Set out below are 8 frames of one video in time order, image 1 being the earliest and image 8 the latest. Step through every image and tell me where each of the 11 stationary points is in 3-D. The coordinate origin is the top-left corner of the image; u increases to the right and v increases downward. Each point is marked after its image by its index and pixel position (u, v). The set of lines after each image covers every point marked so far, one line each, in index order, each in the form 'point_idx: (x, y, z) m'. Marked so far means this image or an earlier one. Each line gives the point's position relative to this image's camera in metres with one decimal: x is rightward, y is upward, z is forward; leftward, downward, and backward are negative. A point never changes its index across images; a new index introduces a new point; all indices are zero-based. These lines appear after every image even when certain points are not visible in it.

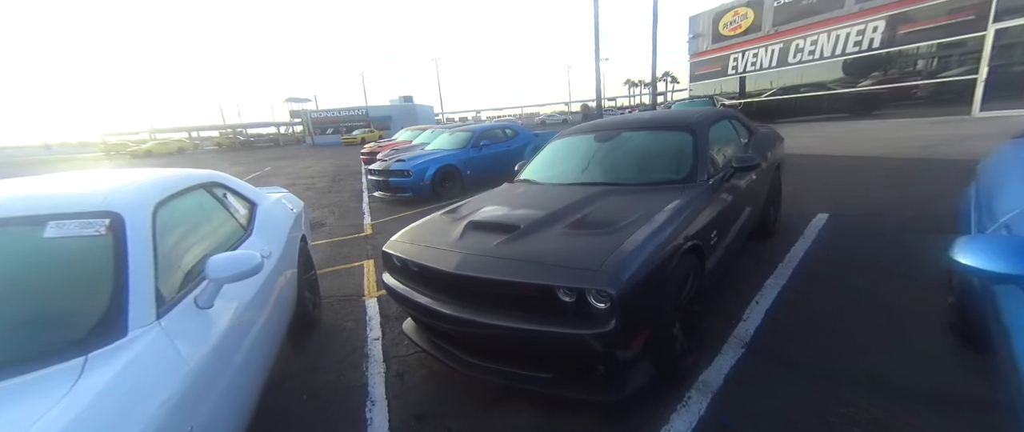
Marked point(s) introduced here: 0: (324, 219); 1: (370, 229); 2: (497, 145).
0: (-3.6, -0.1, +7.1) m
1: (-2.3, -0.2, +6.0) m
2: (-0.3, +1.7, +8.8) m
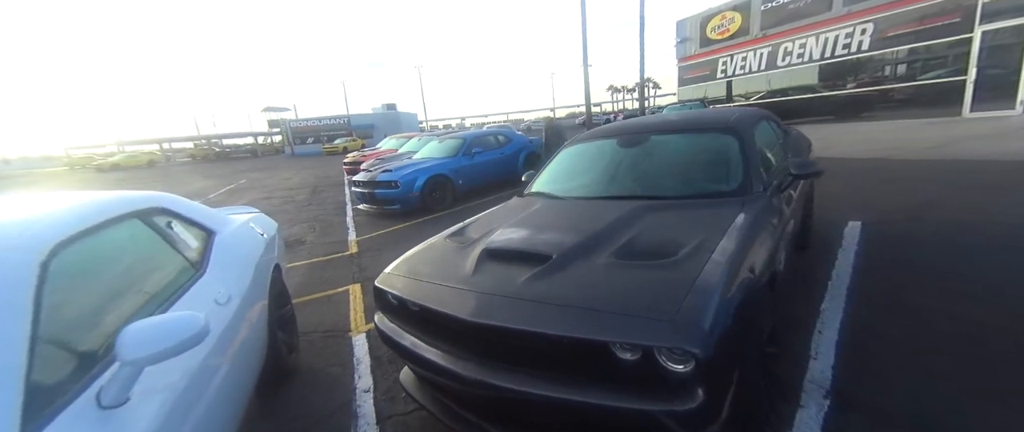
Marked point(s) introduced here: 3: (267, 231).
0: (-3.6, -0.4, +6.5) m
1: (-2.3, -0.5, +5.5) m
2: (-0.5, +1.4, +8.4) m
3: (-1.9, -0.1, +2.9) m
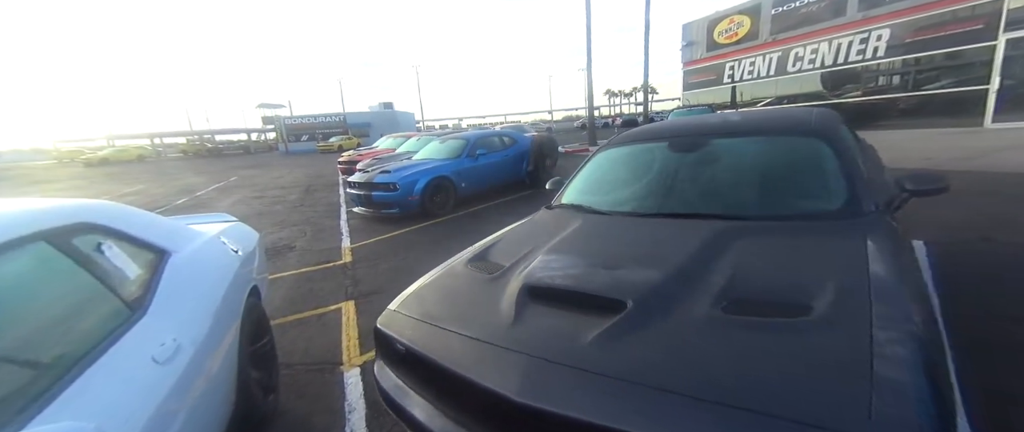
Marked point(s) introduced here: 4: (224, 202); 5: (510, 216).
0: (-3.5, -0.4, +6.0) m
1: (-2.2, -0.5, +5.0) m
2: (-0.4, +1.3, +7.9) m
3: (-1.7, -0.2, +2.5) m
4: (-7.9, +0.4, +10.3) m
5: (-0.1, 0.0, +6.5) m
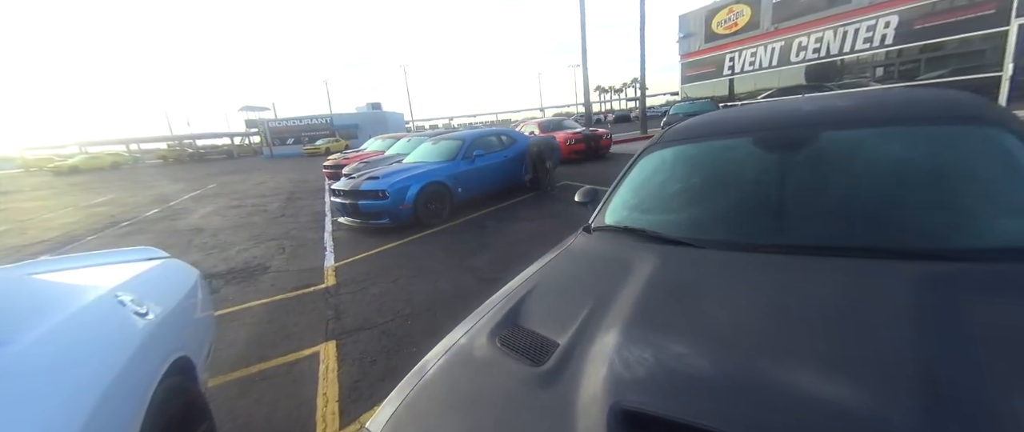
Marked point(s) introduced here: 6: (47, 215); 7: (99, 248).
0: (-3.5, -0.6, +5.3) m
1: (-2.1, -0.7, +4.3) m
2: (-0.4, +1.2, +7.3) m
3: (-1.6, -0.4, +1.8) m
4: (-8.0, +0.1, +9.5) m
5: (0.0, -0.1, +5.9) m
6: (-13.5, 0.0, +10.9) m
7: (-7.4, -0.6, +6.7) m
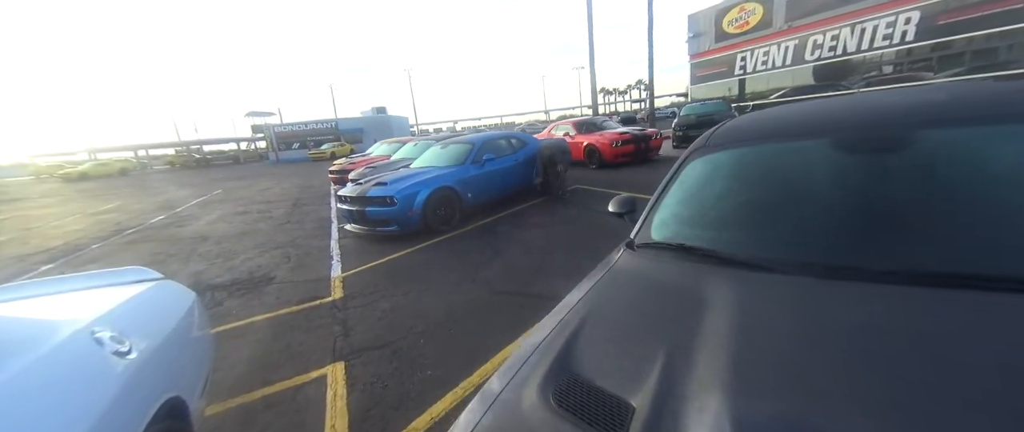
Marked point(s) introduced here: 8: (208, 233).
0: (-3.3, -0.7, +5.1) m
1: (-1.9, -0.8, +4.1) m
2: (-0.2, +1.1, +7.0) m
3: (-1.5, -0.4, +1.6) m
4: (-7.7, -0.1, +9.4) m
5: (+0.2, -0.2, +5.7) m
6: (-13.2, -0.2, +10.8) m
7: (-7.2, -0.7, +6.6) m
8: (-6.4, -0.4, +7.8) m
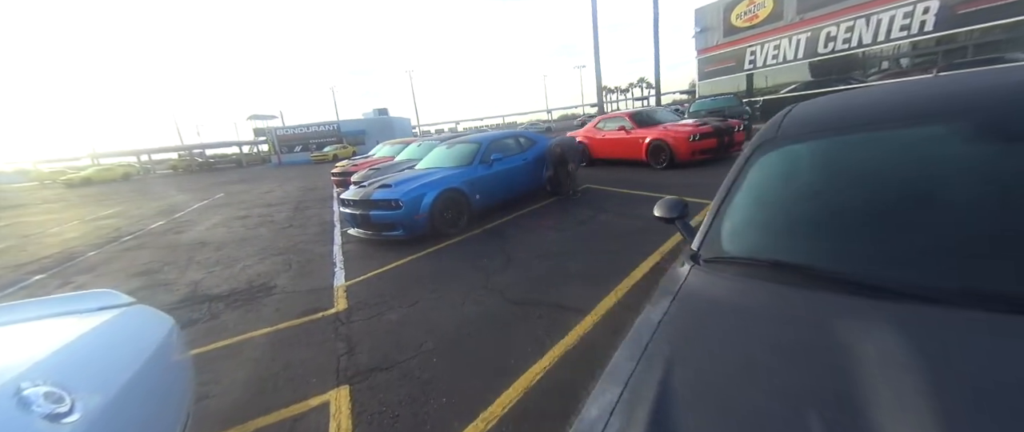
0: (-3.1, -0.8, +4.9) m
1: (-1.7, -0.9, +3.8) m
2: (0.0, +1.0, +6.8) m
3: (-1.3, -0.5, +1.3) m
4: (-7.5, -0.2, +9.1) m
5: (+0.4, -0.2, +5.4) m
6: (-13.0, -0.4, +10.6) m
7: (-7.0, -0.8, +6.3) m
8: (-6.2, -0.5, +7.6) m
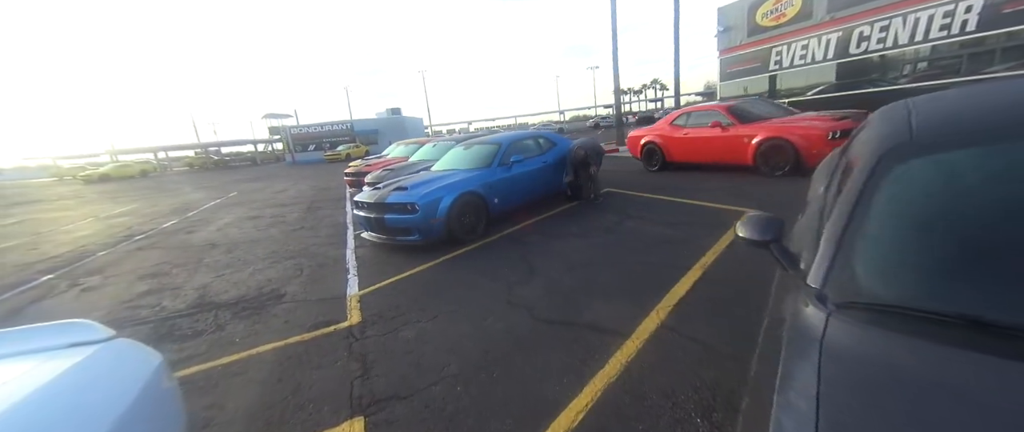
0: (-2.8, -0.8, +4.6) m
1: (-1.5, -0.9, +3.6) m
2: (+0.3, +1.0, +6.5) m
3: (-1.1, -0.6, +1.0) m
4: (-7.1, -0.2, +9.0) m
5: (+0.6, -0.3, +5.1) m
6: (-12.6, -0.3, +10.7) m
7: (-6.7, -0.8, +6.2) m
8: (-5.8, -0.5, +7.4) m
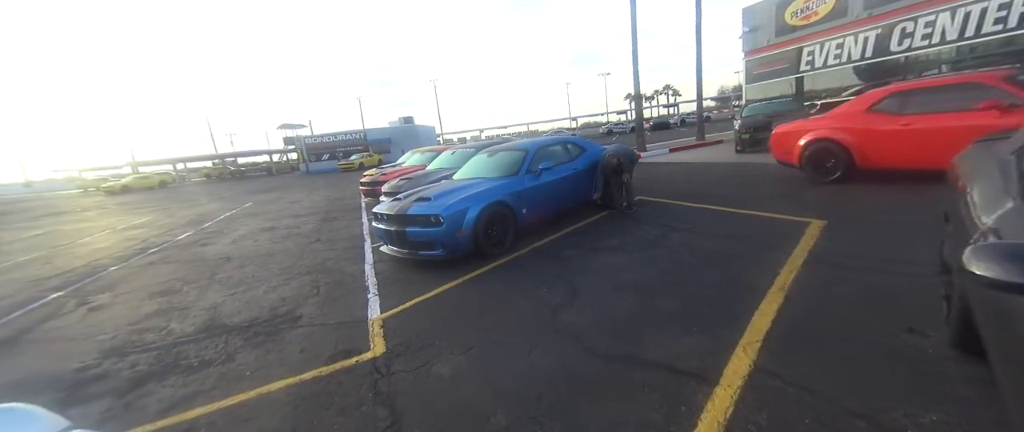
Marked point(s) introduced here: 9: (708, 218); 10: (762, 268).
0: (-2.4, -1.0, +4.3) m
1: (-1.1, -1.1, +3.2) m
2: (+0.8, +0.8, +6.0) m
3: (-0.8, -0.6, +0.6) m
4: (-6.6, -0.5, +8.8) m
5: (+1.1, -0.5, +4.6) m
6: (-12.0, -0.7, +10.6) m
7: (-6.3, -1.1, +6.0) m
8: (-5.3, -0.7, +7.1) m
9: (+2.6, 0.0, +5.0) m
10: (+2.3, -0.5, +3.4) m
